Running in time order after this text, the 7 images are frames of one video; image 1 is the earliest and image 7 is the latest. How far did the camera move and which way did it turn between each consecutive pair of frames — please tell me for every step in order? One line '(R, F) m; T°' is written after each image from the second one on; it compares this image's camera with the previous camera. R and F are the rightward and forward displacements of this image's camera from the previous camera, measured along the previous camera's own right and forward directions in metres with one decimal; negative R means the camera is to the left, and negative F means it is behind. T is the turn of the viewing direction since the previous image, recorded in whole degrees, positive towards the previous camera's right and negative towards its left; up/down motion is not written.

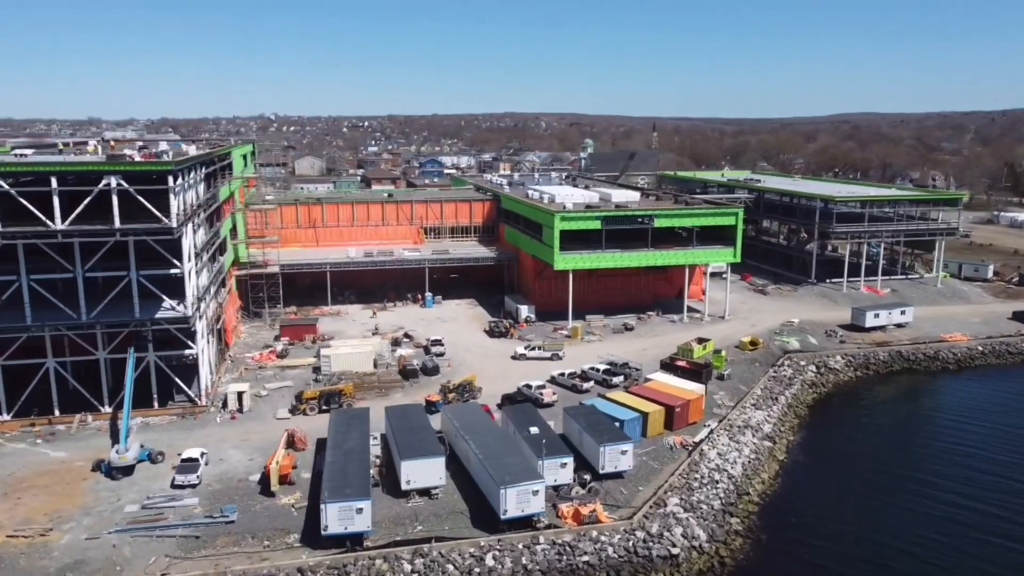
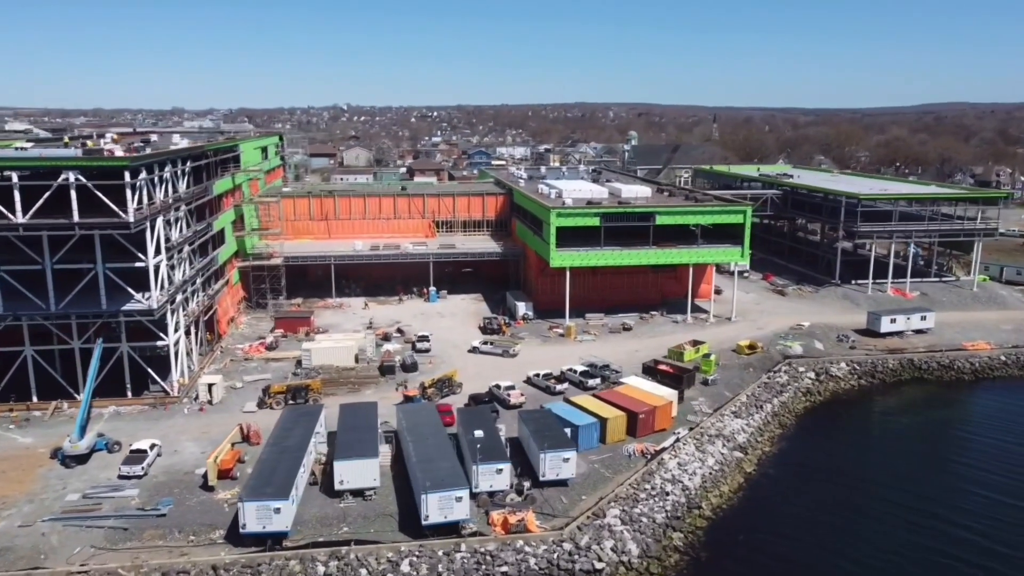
(+3.8, +0.7) m; -5°
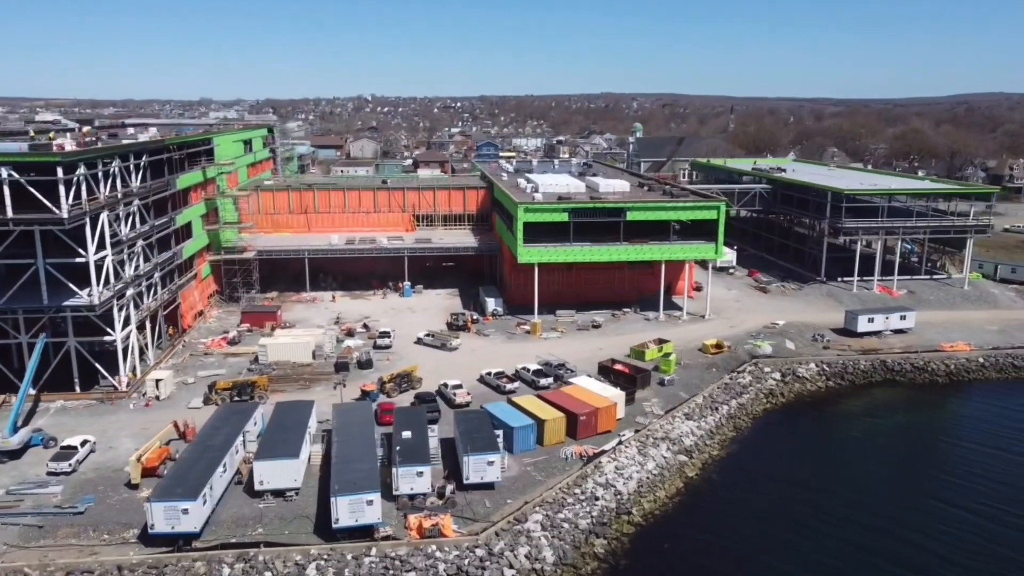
(+2.9, +0.5) m; -2°
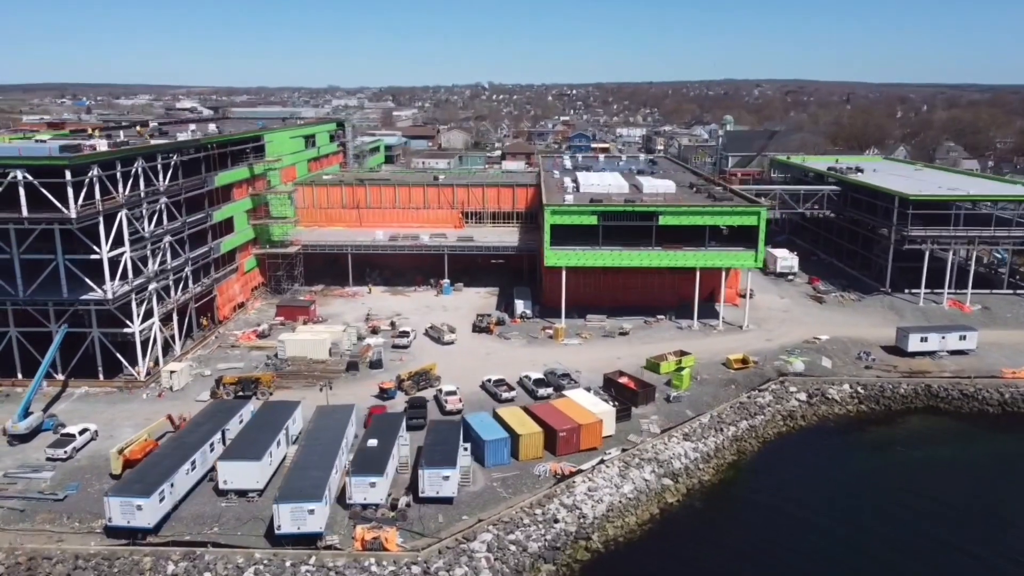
(+4.3, +0.9) m; -8°
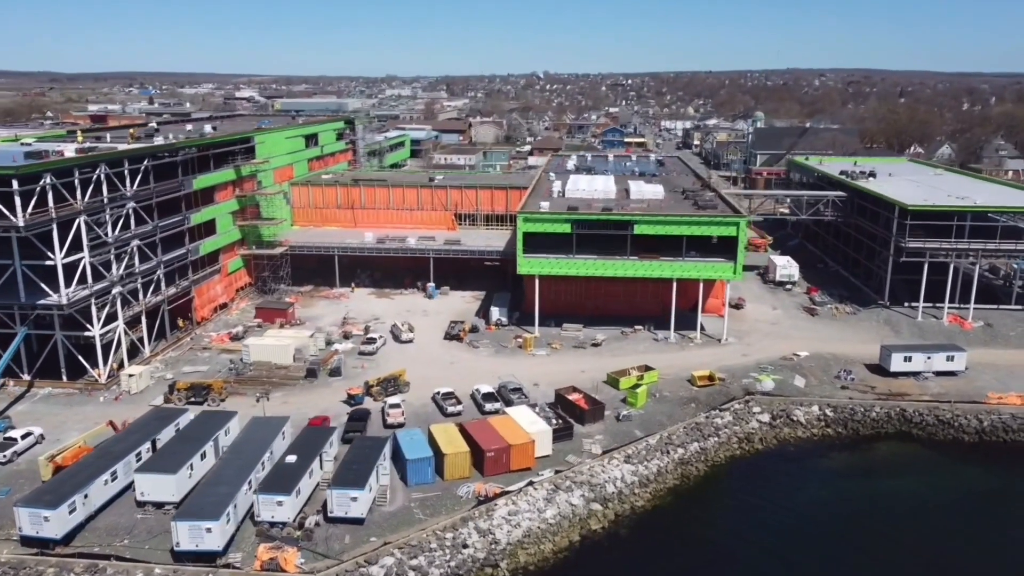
(+4.1, +0.7) m; -4°
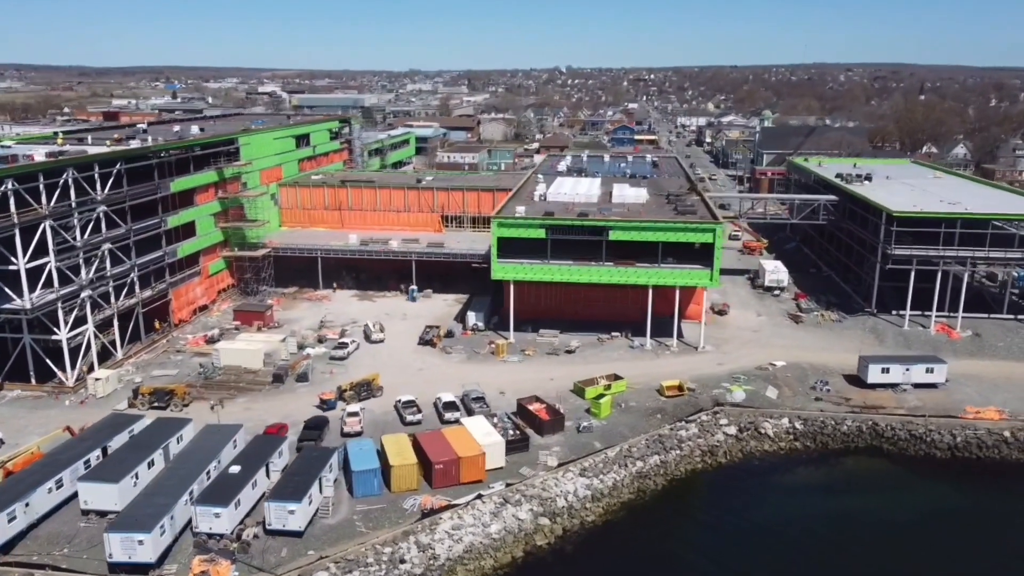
(+2.3, +0.4) m; -2°
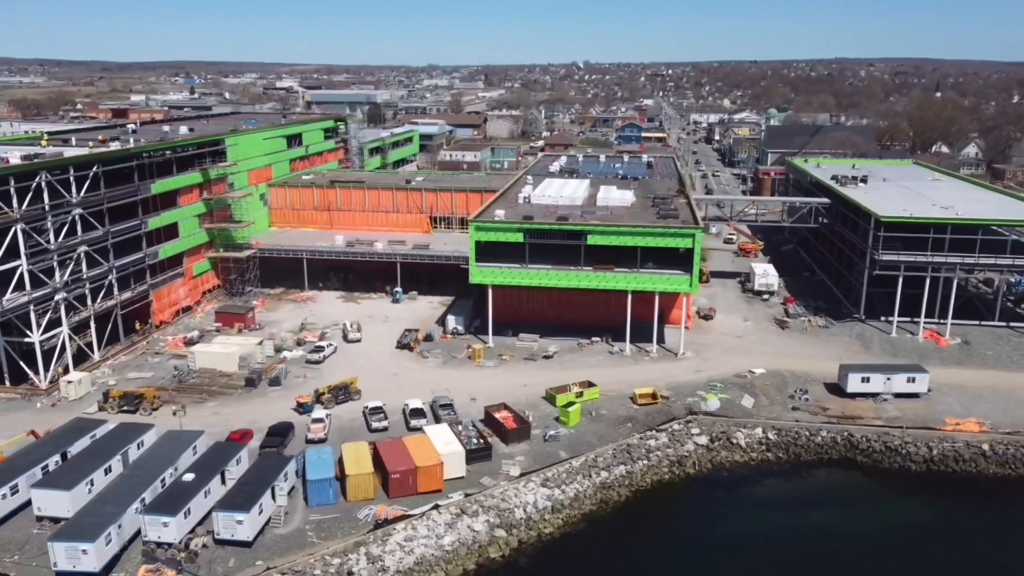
(+1.9, +0.3) m; -1°
